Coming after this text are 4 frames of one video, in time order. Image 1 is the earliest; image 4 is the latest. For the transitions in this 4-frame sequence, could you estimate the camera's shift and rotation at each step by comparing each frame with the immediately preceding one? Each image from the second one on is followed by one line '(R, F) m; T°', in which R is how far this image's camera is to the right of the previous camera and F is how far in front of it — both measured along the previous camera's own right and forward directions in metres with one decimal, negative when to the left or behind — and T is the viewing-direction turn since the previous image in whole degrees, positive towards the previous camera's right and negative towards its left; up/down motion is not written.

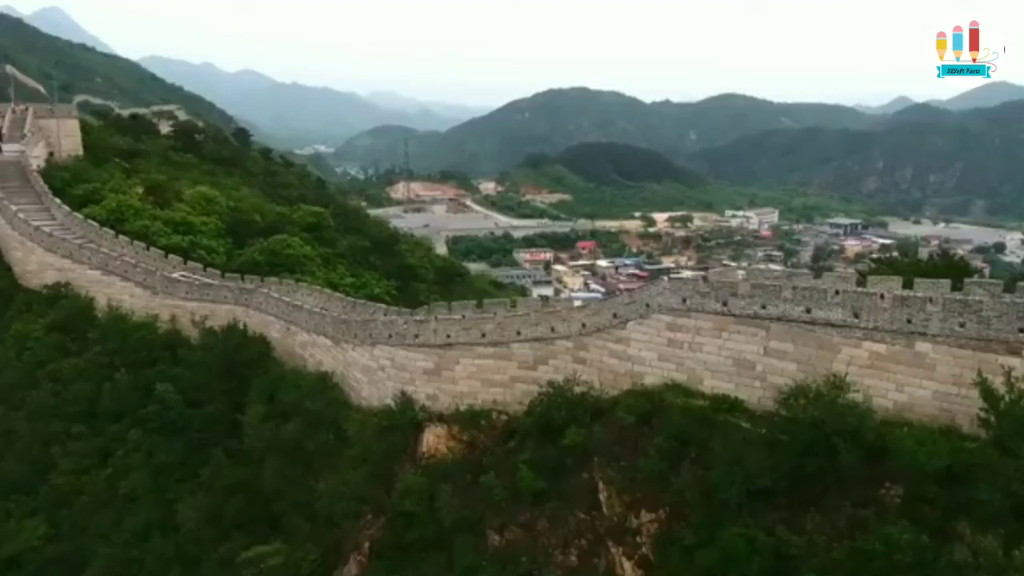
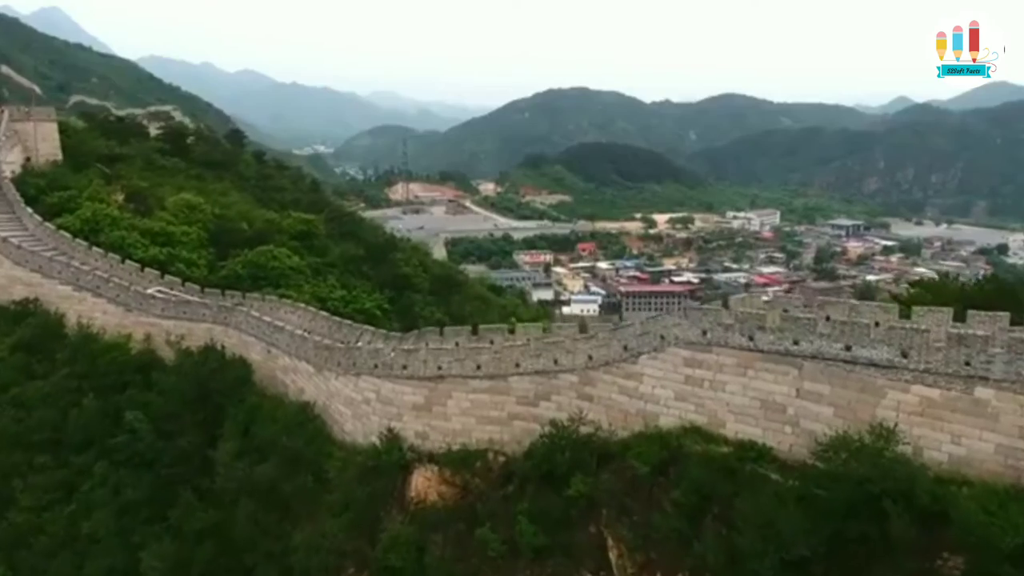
(0.0, +1.1) m; 0°
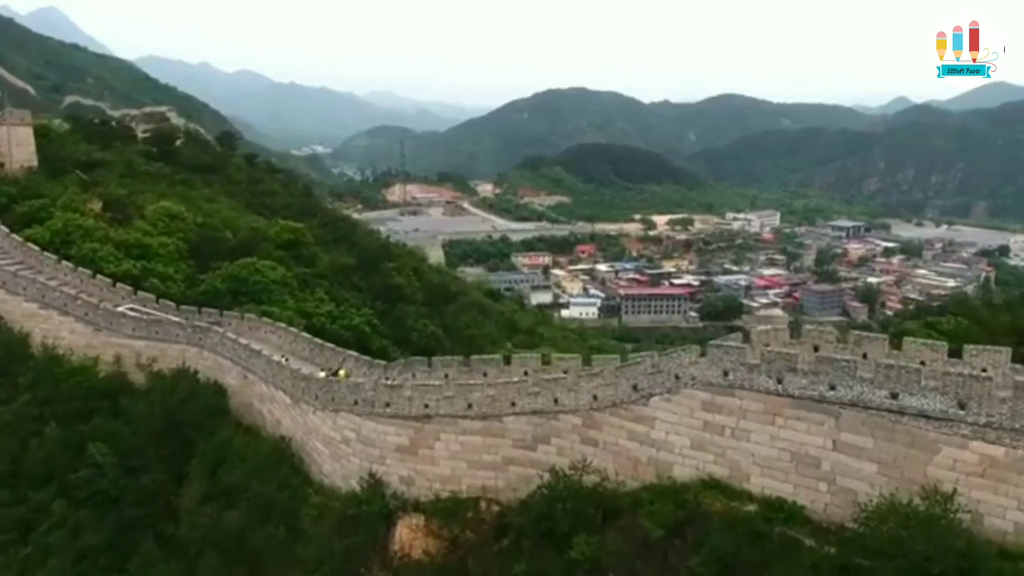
(0.0, +1.1) m; 0°
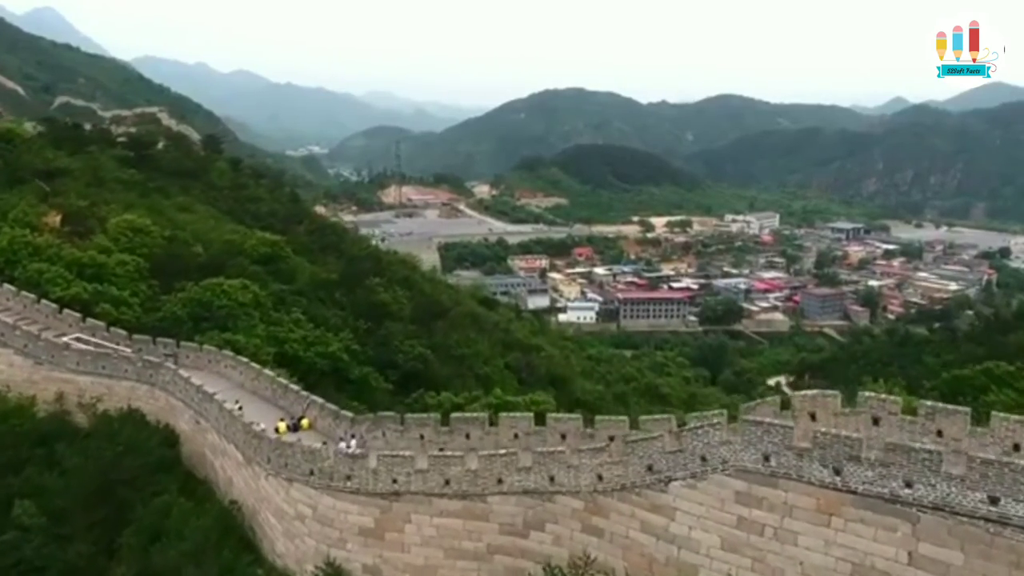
(+0.1, +1.7) m; 0°
